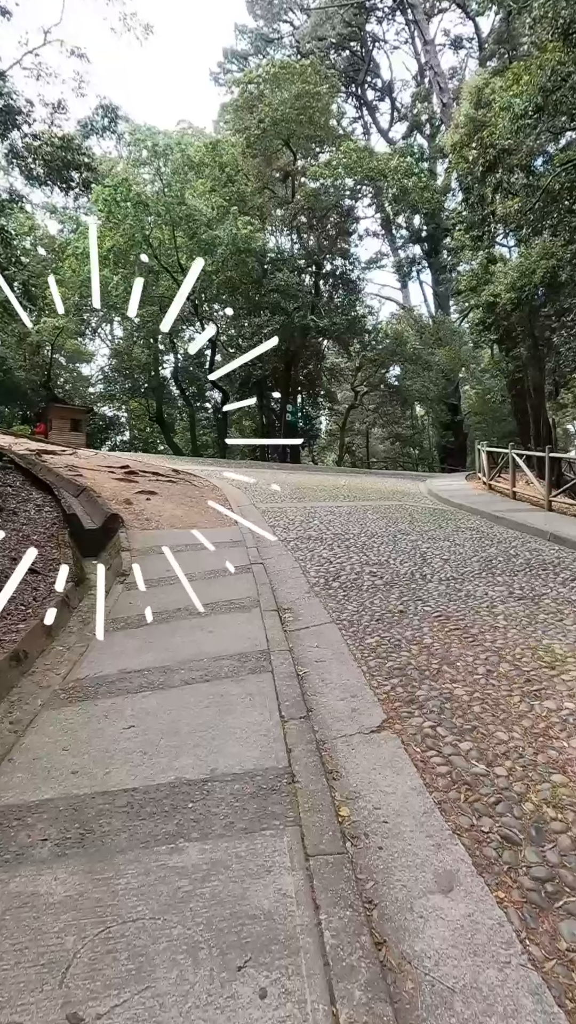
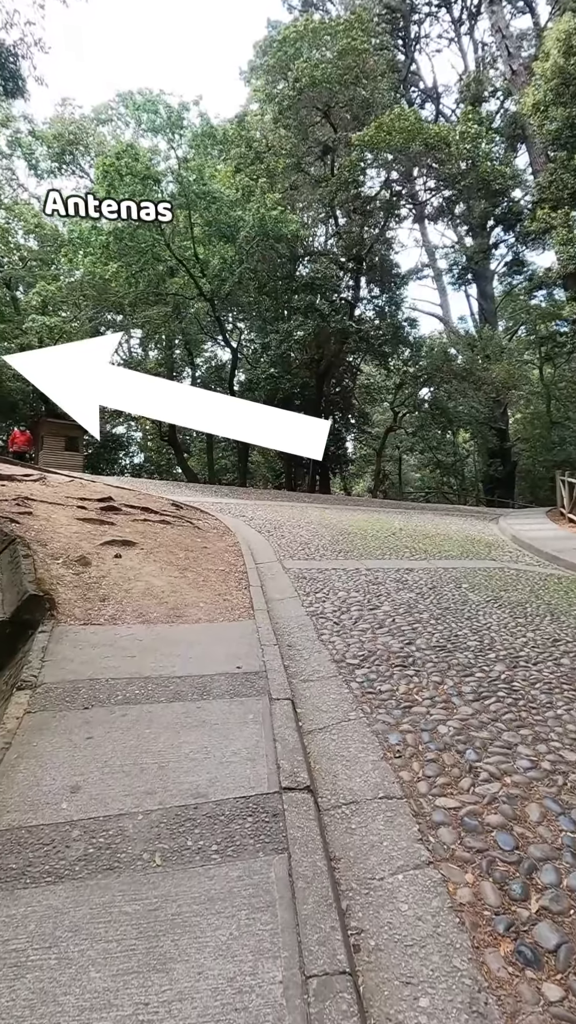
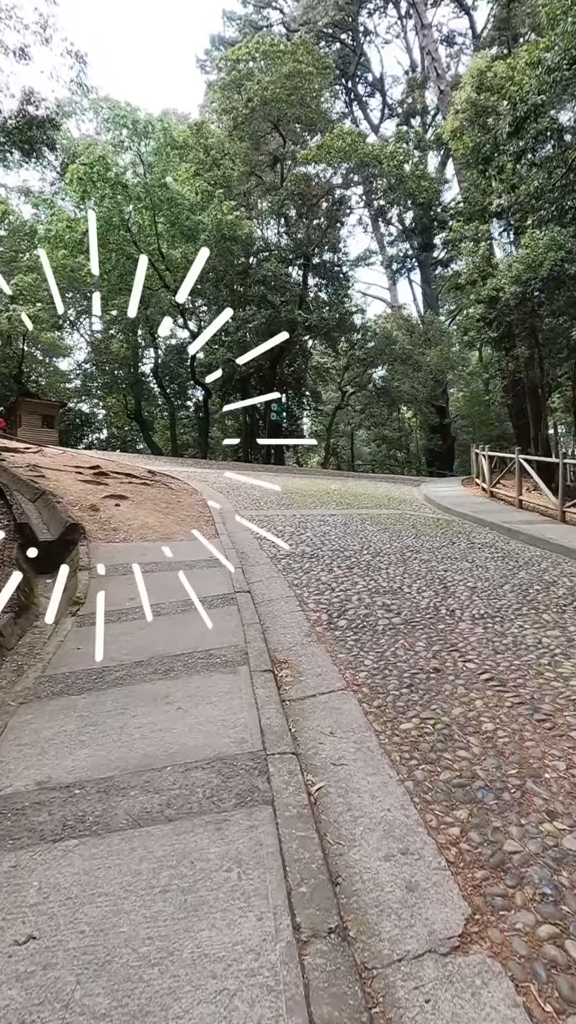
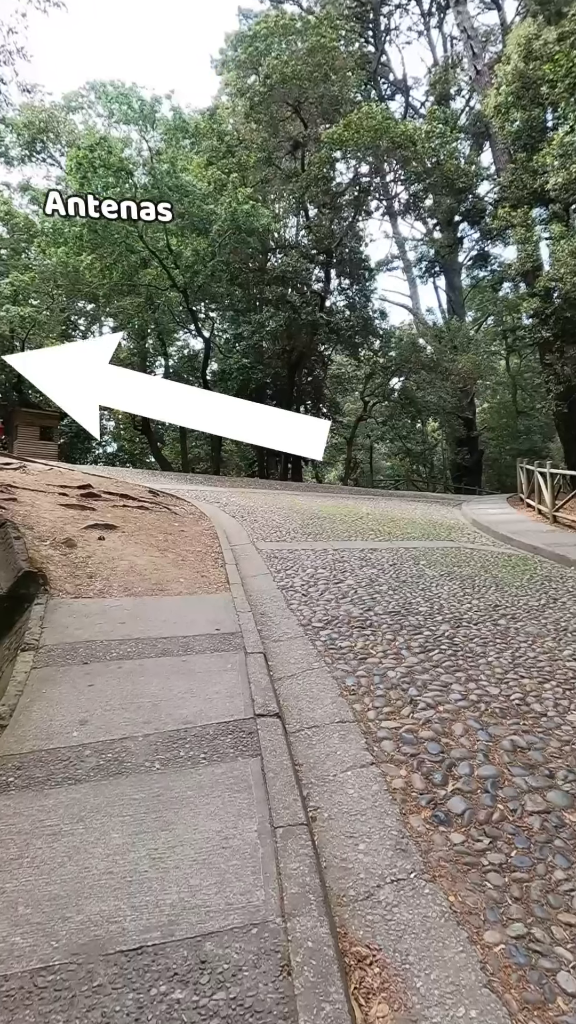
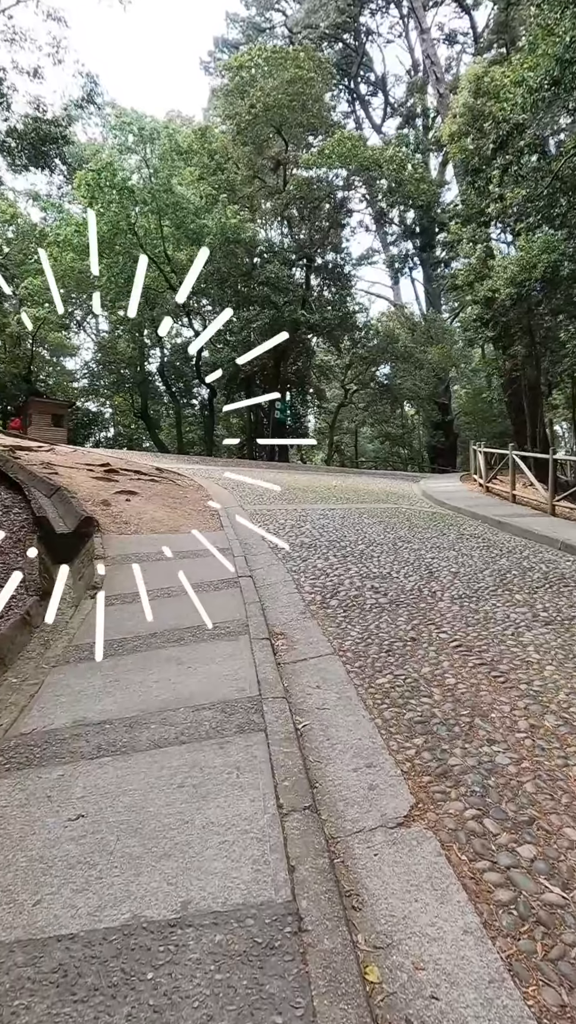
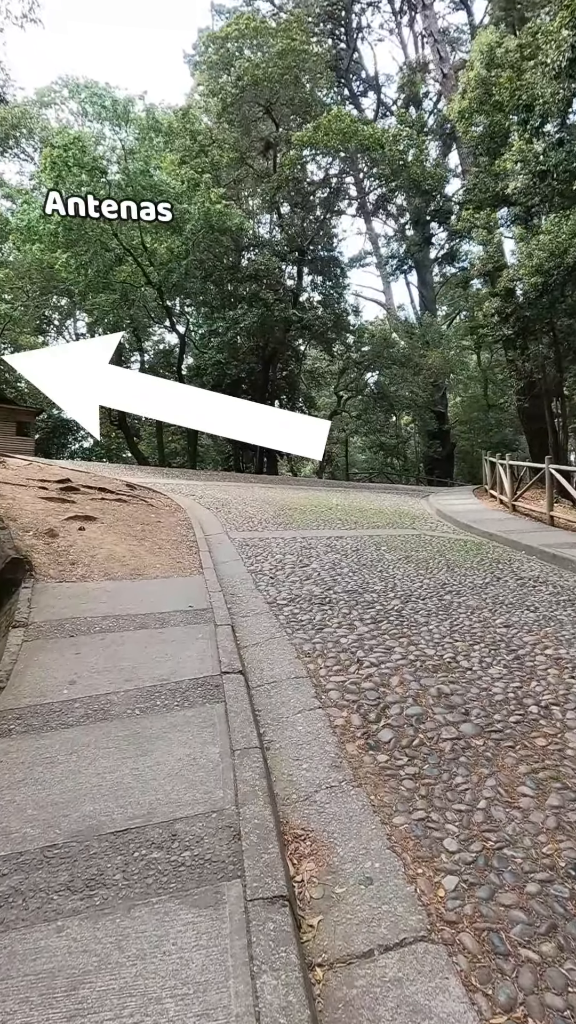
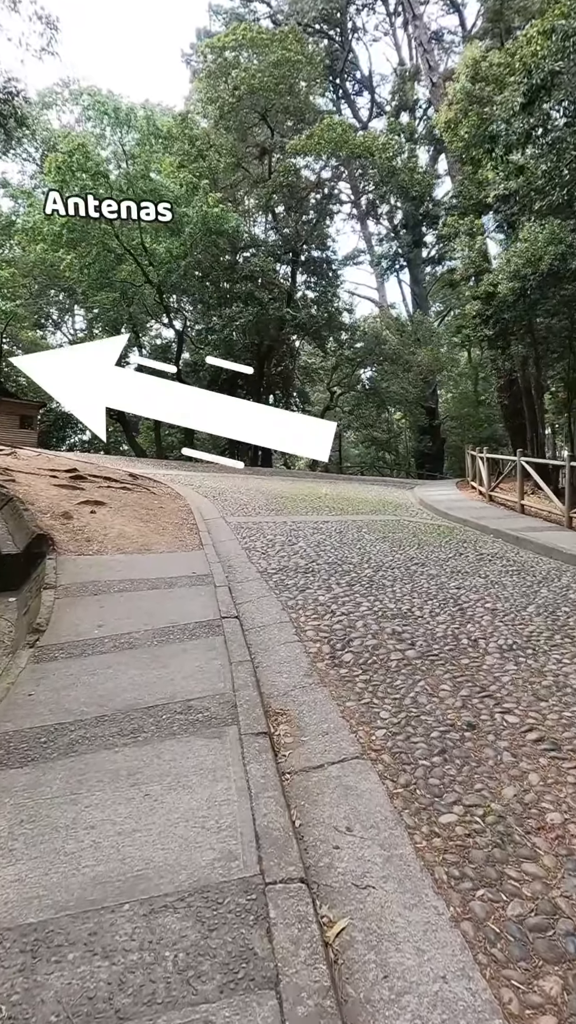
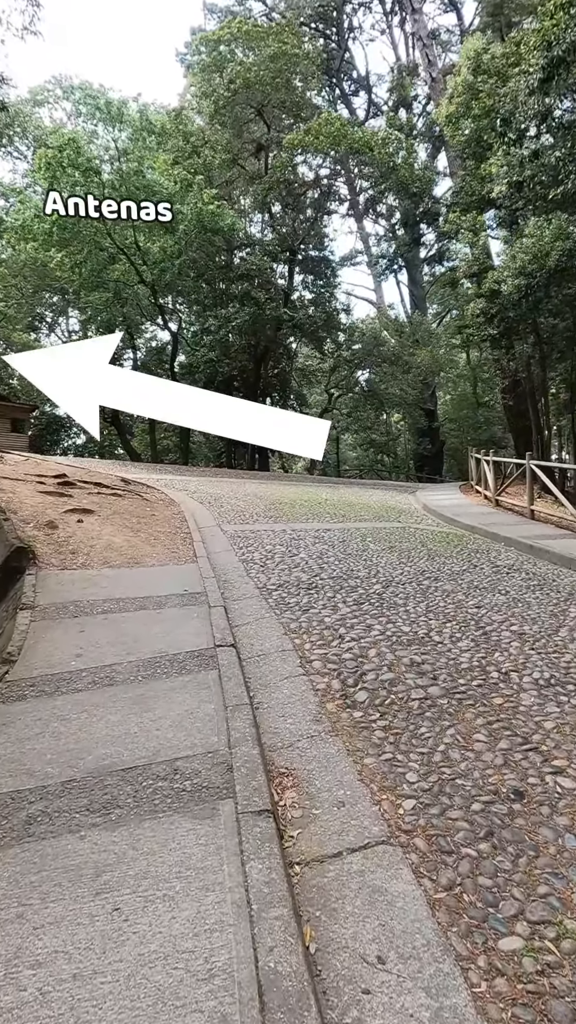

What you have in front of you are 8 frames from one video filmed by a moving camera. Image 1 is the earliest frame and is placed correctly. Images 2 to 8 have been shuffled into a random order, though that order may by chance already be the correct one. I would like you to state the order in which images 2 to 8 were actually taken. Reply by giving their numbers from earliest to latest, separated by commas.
5, 3, 7, 8, 6, 4, 2
